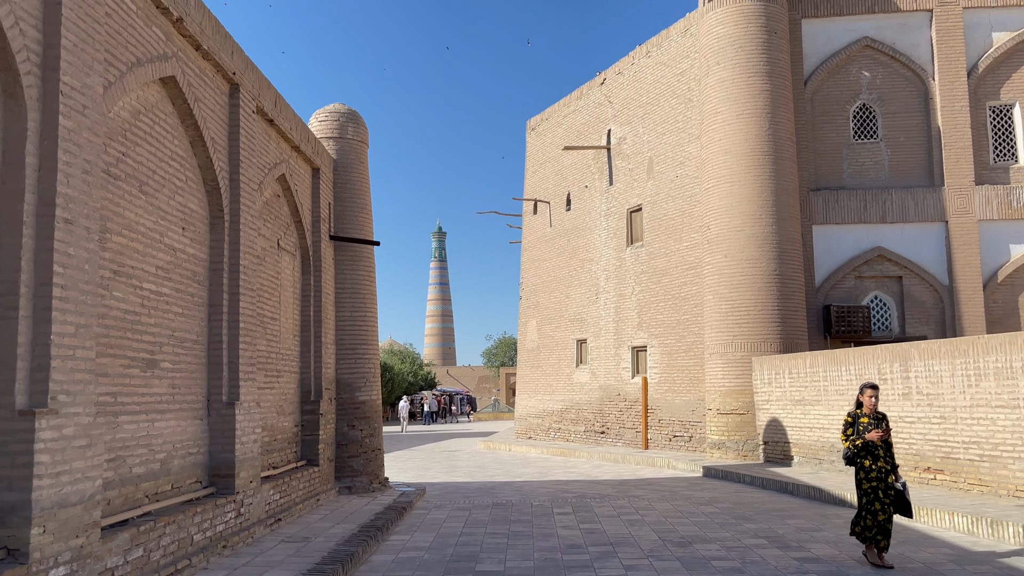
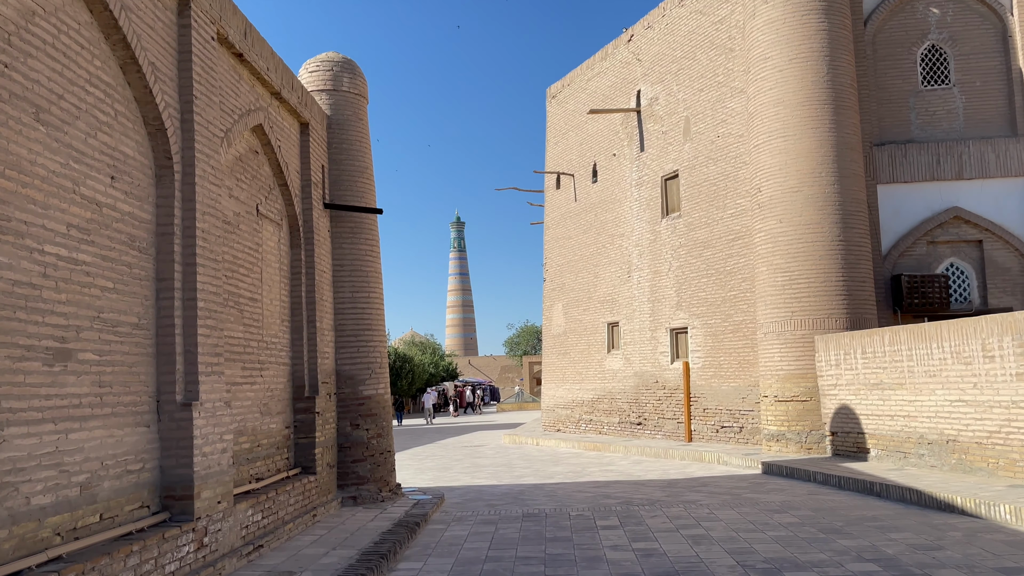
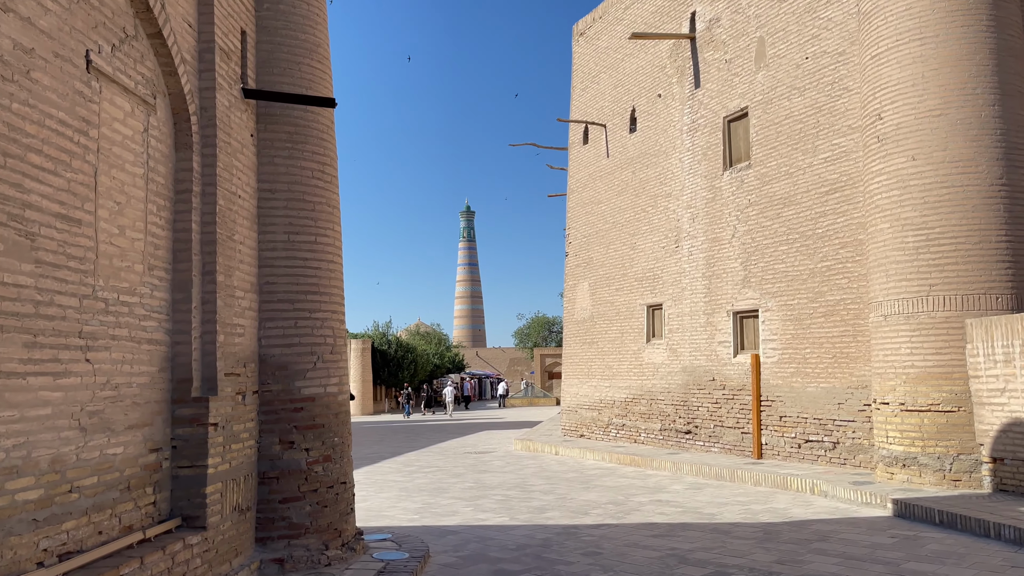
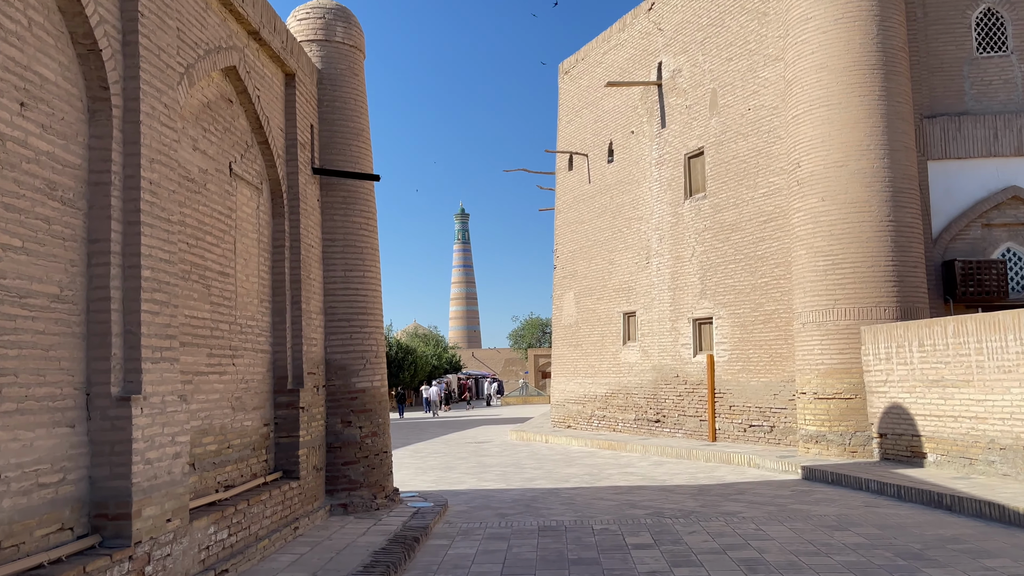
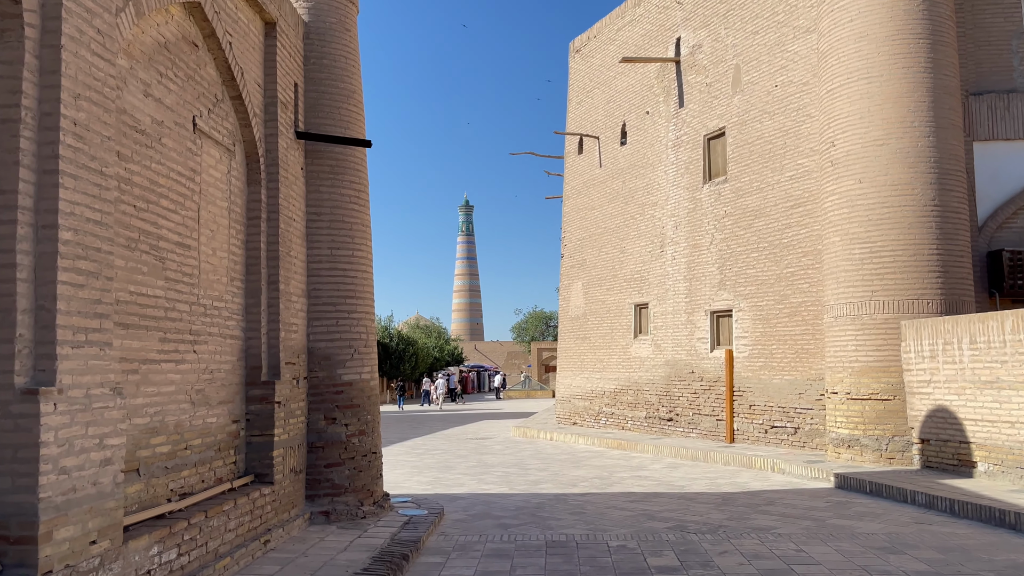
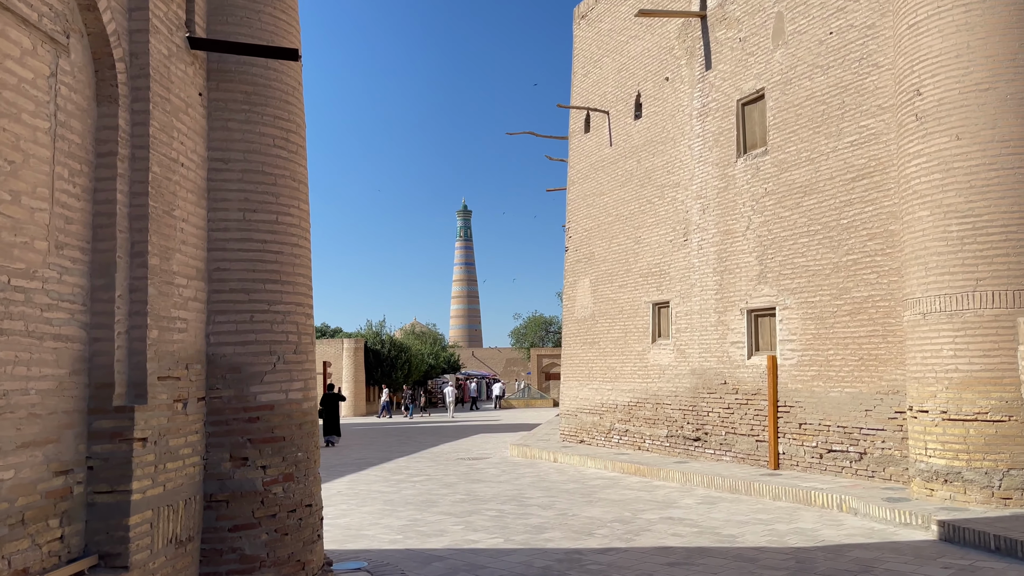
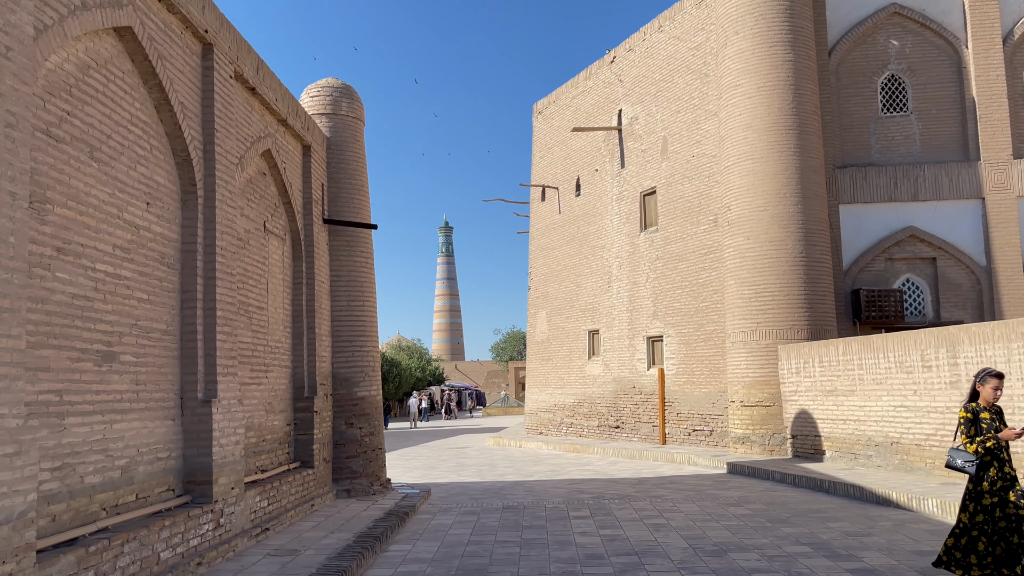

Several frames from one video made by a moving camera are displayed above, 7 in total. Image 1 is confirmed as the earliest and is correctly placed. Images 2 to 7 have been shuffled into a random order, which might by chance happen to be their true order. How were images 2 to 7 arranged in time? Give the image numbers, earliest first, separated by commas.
7, 2, 4, 5, 3, 6
